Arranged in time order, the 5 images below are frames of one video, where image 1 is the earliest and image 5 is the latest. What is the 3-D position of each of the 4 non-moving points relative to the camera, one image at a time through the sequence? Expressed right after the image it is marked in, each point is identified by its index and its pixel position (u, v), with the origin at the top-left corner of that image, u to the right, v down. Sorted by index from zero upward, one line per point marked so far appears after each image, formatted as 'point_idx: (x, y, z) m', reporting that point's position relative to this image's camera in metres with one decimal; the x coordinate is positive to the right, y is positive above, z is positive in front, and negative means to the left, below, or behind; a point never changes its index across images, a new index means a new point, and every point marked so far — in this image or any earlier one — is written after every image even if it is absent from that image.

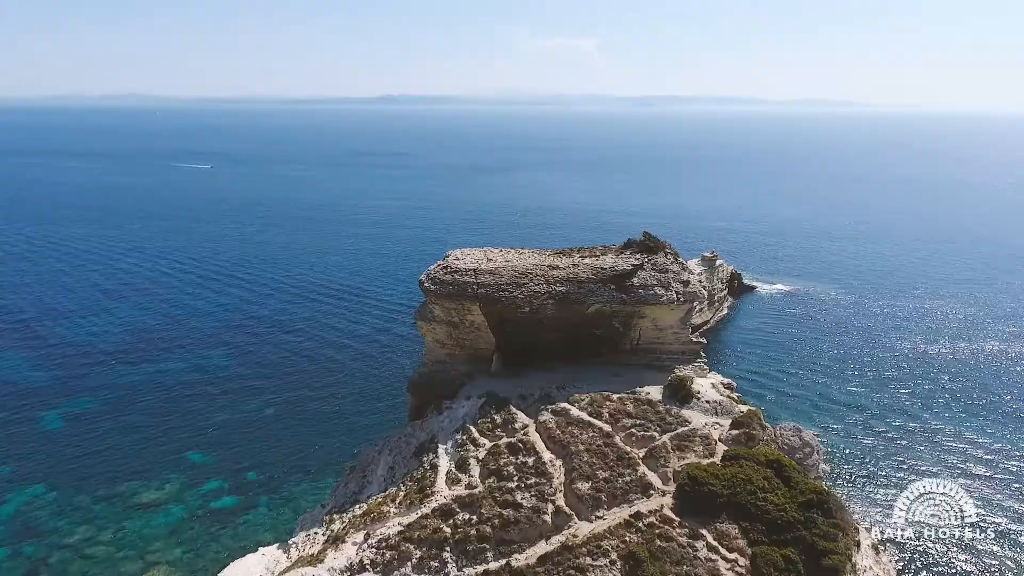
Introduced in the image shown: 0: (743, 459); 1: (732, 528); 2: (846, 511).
0: (+6.5, -4.9, +19.2) m
1: (+5.7, -6.2, +17.4) m
2: (+9.1, -6.1, +18.6) m
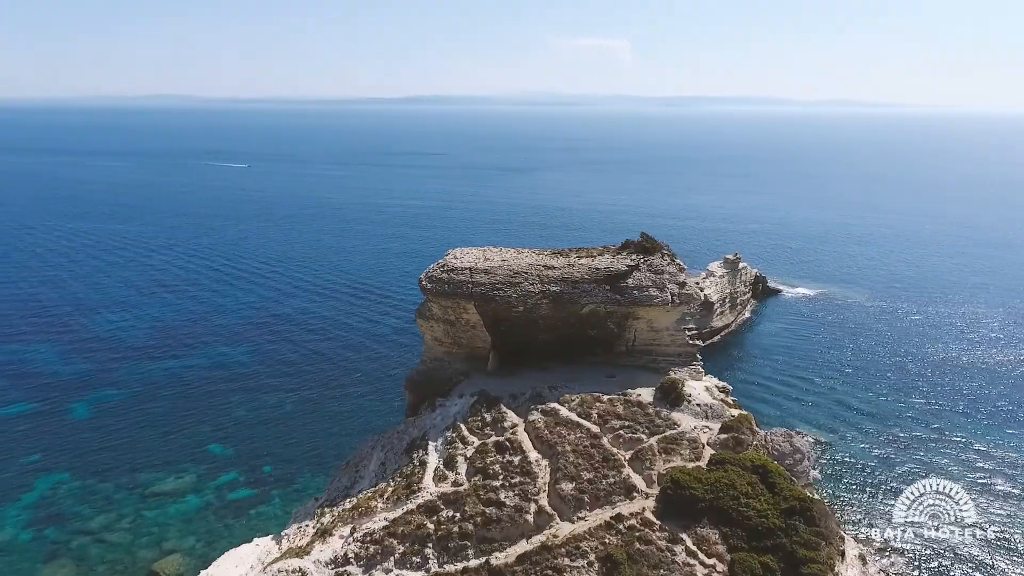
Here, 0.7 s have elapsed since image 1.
0: (+6.1, -4.9, +19.0) m
1: (+5.1, -6.3, +17.2) m
2: (+8.5, -6.2, +18.2) m
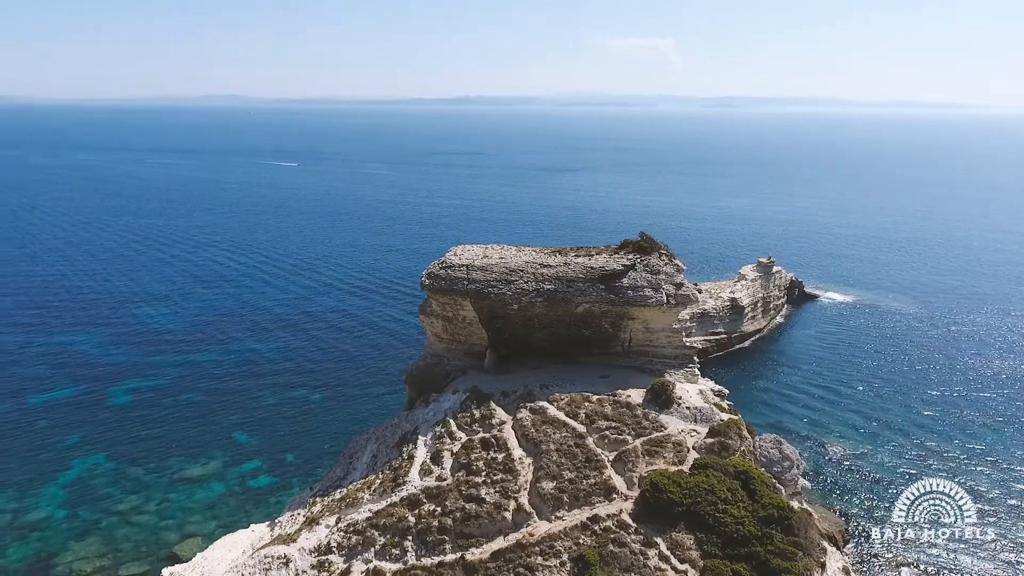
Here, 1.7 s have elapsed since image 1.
0: (+5.5, -5.0, +18.5) m
1: (+4.4, -6.3, +16.9) m
2: (+7.8, -6.3, +17.6) m
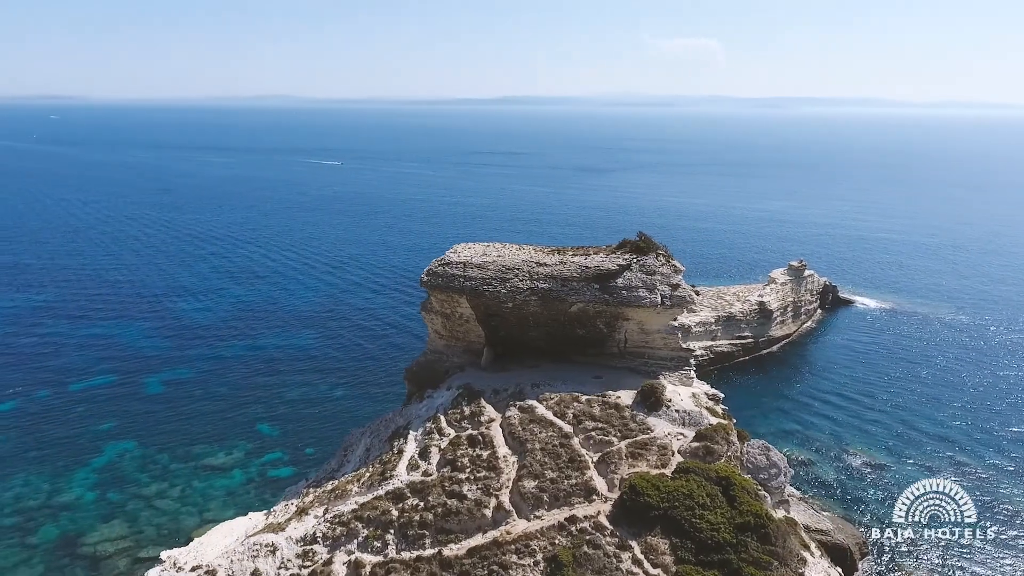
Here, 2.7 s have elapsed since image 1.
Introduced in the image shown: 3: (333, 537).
0: (+4.9, -5.0, +18.2) m
1: (+3.7, -6.3, +16.6) m
2: (+7.2, -6.3, +17.1) m
3: (-5.2, -7.1, +19.2) m
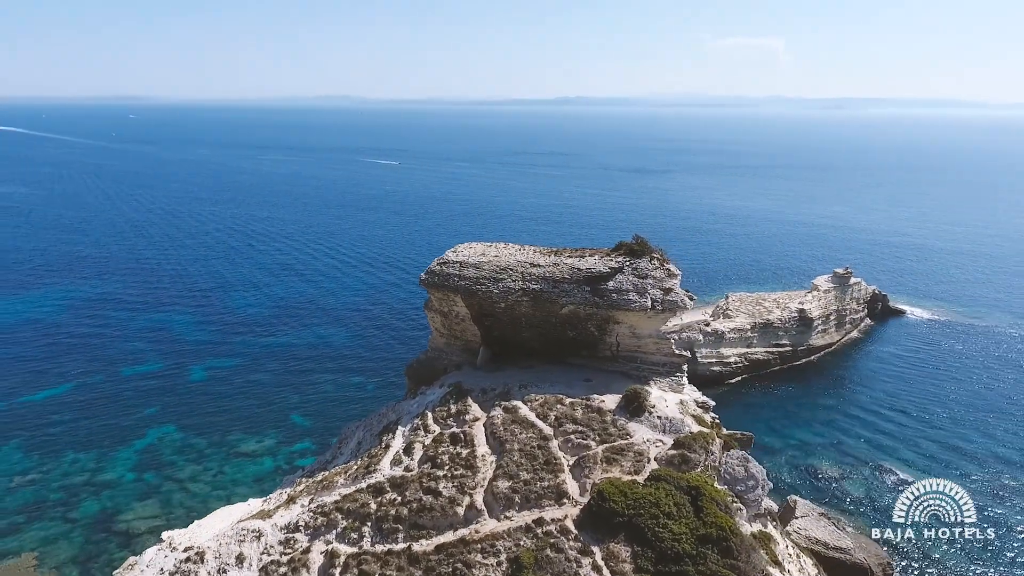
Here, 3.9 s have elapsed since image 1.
0: (+4.0, -5.1, +17.8) m
1: (+2.7, -6.4, +16.3) m
2: (+6.2, -6.5, +16.5) m
3: (-5.9, -7.0, +19.7) m
